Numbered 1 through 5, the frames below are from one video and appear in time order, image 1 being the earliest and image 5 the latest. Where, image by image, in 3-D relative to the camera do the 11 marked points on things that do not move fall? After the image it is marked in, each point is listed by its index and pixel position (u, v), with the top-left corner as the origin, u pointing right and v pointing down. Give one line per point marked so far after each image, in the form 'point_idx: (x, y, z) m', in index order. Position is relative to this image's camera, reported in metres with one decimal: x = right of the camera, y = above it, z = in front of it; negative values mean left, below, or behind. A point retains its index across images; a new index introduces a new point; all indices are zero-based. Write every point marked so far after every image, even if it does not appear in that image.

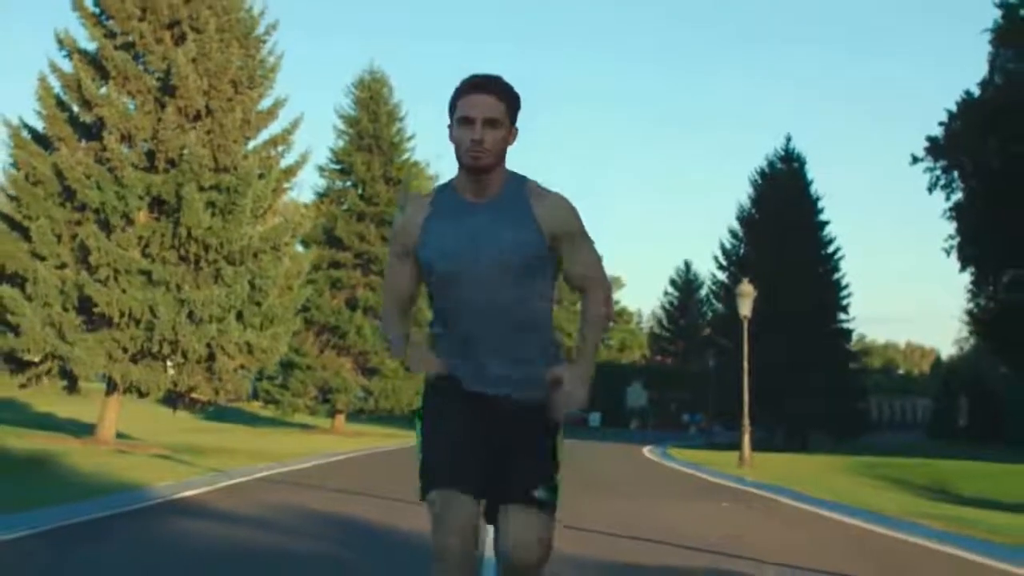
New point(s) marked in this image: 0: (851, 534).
0: (+4.3, -3.0, +18.1) m
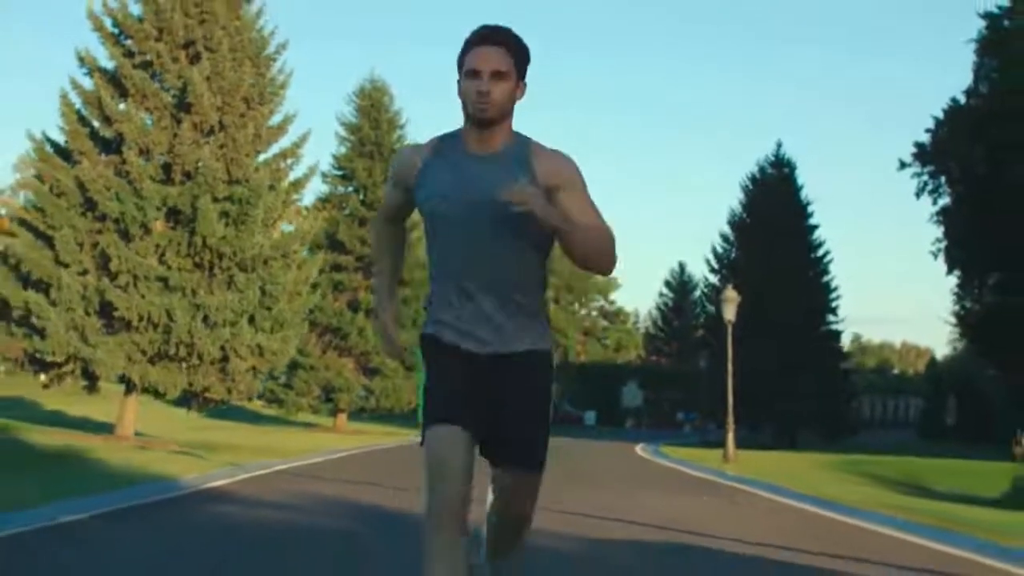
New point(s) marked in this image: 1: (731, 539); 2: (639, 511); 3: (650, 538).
0: (+4.3, -3.1, +19.6) m
1: (+2.4, -2.6, +15.3) m
2: (+1.8, -3.0, +19.7) m
3: (+1.5, -2.6, +15.1) m
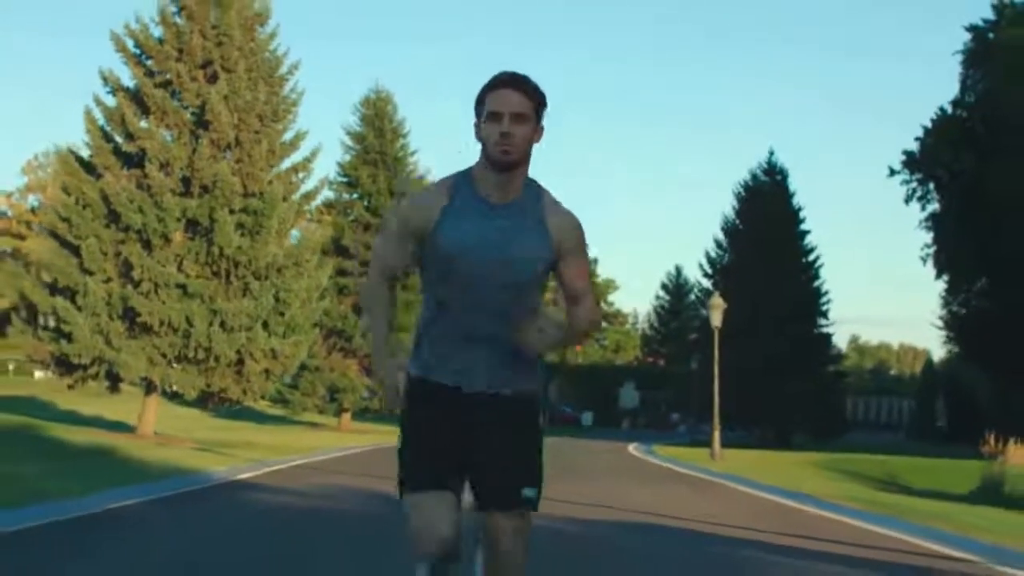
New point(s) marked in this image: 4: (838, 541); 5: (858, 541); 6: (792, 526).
0: (+4.3, -3.2, +21.2) m
1: (+2.4, -2.8, +16.9) m
2: (+1.8, -3.2, +21.3) m
3: (+1.5, -2.7, +16.7) m
4: (+3.4, -2.7, +15.3) m
5: (+3.7, -2.7, +15.6) m
6: (+3.6, -3.0, +18.5) m
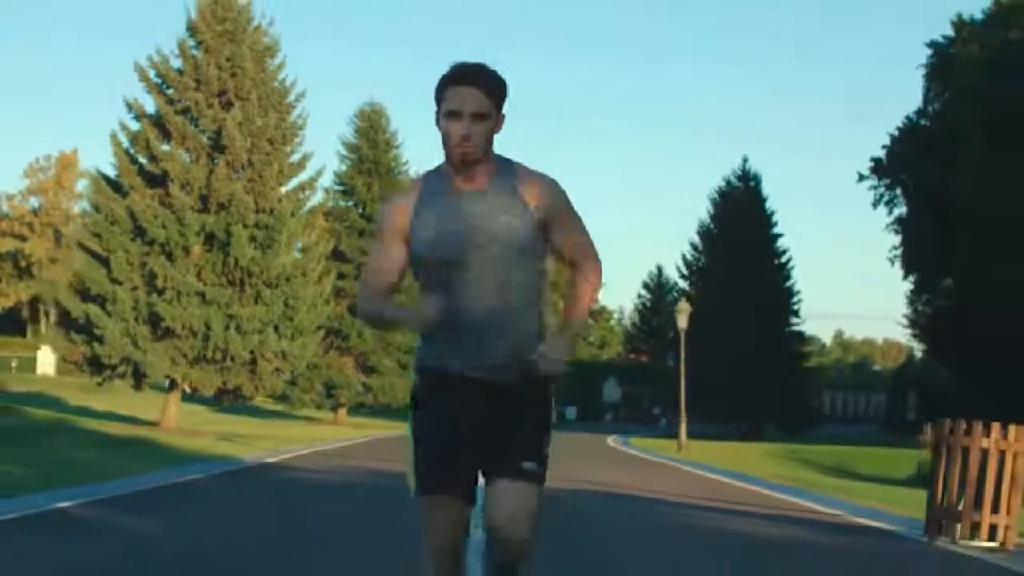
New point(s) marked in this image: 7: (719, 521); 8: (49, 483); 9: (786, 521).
0: (+4.0, -3.4, +24.4) m
1: (+2.2, -2.9, +20.1) m
2: (+1.5, -3.3, +24.5) m
3: (+1.3, -2.9, +19.9) m
4: (+3.2, -2.8, +18.5) m
5: (+3.5, -2.9, +18.8) m
6: (+3.4, -3.2, +21.7) m
7: (+2.3, -2.6, +15.8) m
8: (-6.1, -2.6, +19.0) m
9: (+3.1, -2.6, +16.2) m
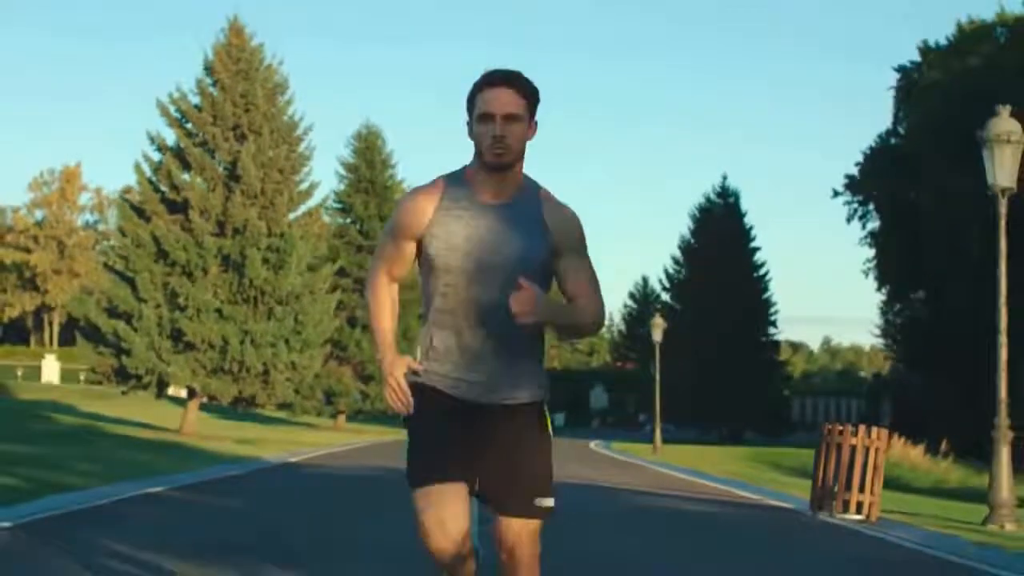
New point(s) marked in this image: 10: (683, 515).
0: (+3.8, -3.8, +27.5) m
1: (+2.0, -3.3, +23.1) m
2: (+1.3, -3.7, +27.5) m
3: (+1.1, -3.2, +22.9) m
4: (+3.0, -3.2, +21.5) m
5: (+3.4, -3.2, +21.9) m
6: (+3.2, -3.6, +24.7) m
7: (+2.1, -2.9, +18.9) m
8: (-6.3, -2.9, +22.0) m
9: (+2.9, -3.0, +19.2) m
10: (+2.1, -2.8, +17.6) m
